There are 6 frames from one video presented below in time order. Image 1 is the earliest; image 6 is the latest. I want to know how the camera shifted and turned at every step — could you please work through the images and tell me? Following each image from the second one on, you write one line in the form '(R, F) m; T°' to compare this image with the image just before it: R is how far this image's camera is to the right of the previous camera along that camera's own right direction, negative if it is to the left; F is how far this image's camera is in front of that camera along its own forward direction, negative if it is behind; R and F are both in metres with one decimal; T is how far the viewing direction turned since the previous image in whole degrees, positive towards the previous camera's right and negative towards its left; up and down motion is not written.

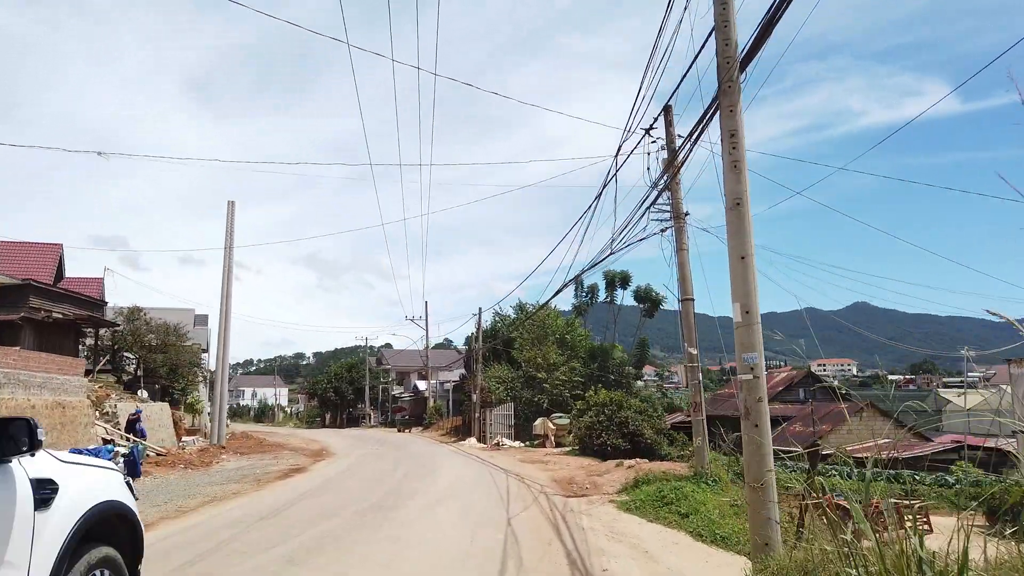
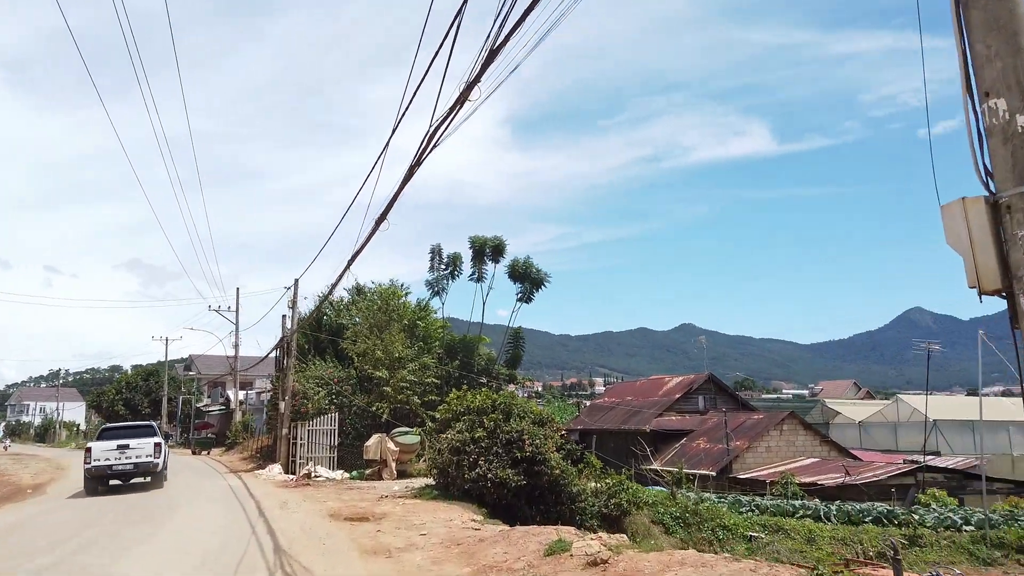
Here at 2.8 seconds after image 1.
(+0.5, +9.0) m; +12°
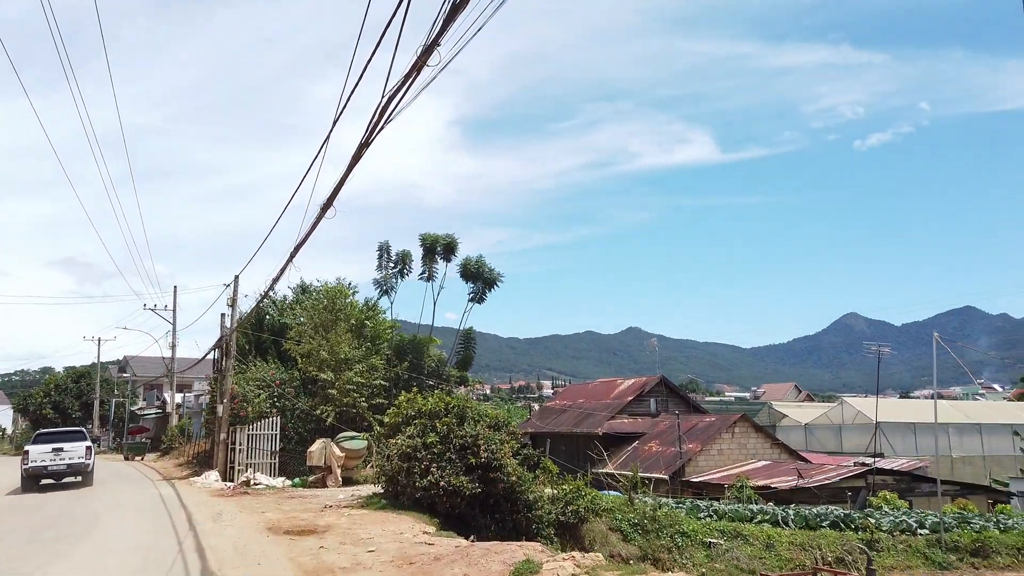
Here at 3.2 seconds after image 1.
(-0.1, +0.7) m; +4°
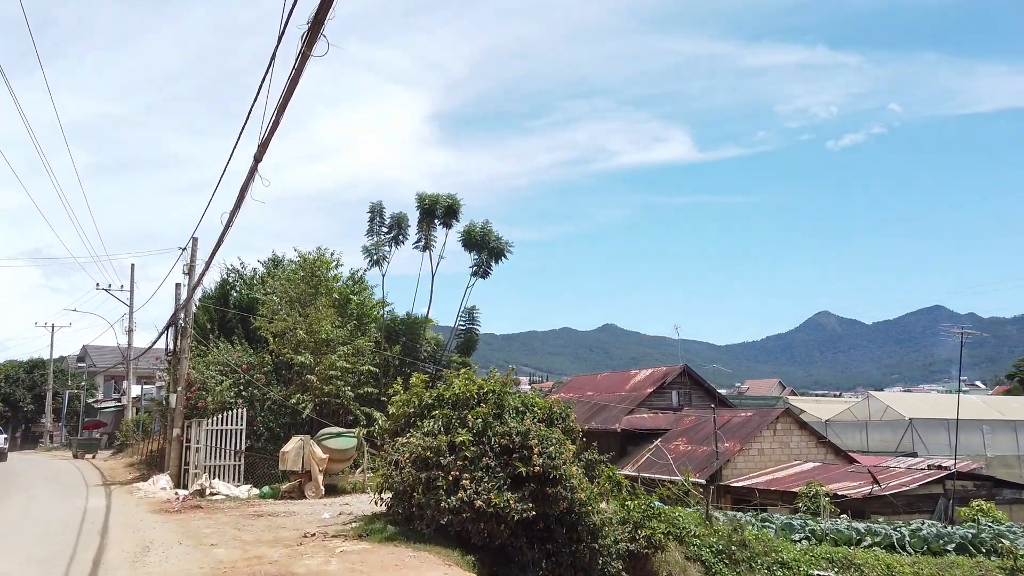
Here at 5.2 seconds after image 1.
(-1.0, +3.8) m; +2°
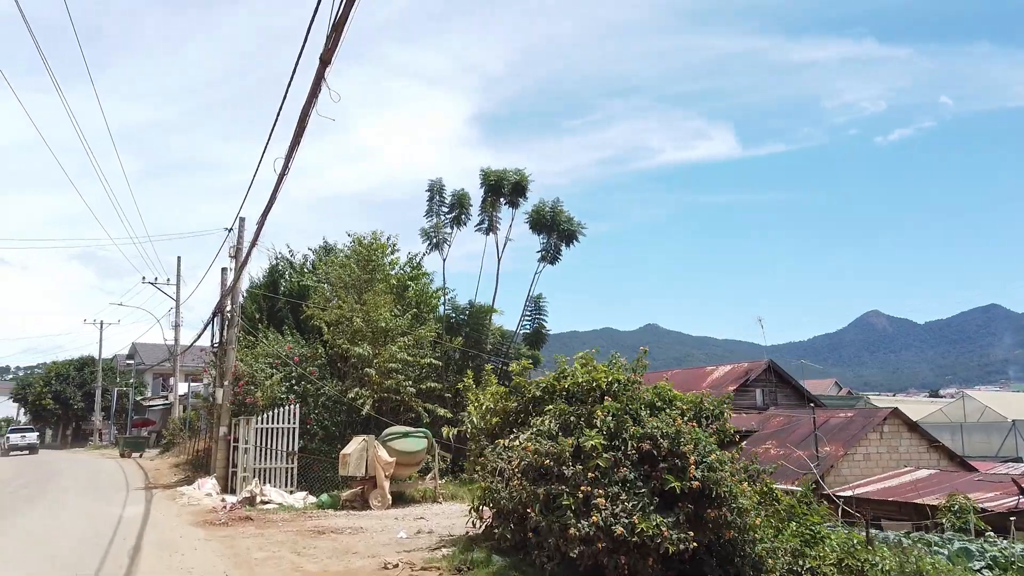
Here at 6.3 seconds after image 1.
(-0.9, +2.1) m; -3°
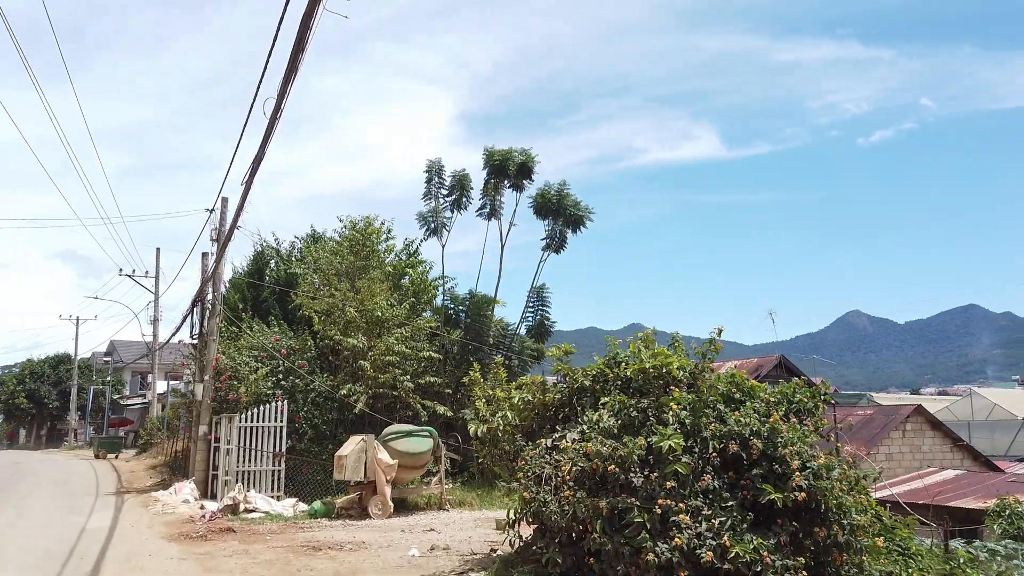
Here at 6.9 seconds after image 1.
(-0.5, +1.3) m; +1°
